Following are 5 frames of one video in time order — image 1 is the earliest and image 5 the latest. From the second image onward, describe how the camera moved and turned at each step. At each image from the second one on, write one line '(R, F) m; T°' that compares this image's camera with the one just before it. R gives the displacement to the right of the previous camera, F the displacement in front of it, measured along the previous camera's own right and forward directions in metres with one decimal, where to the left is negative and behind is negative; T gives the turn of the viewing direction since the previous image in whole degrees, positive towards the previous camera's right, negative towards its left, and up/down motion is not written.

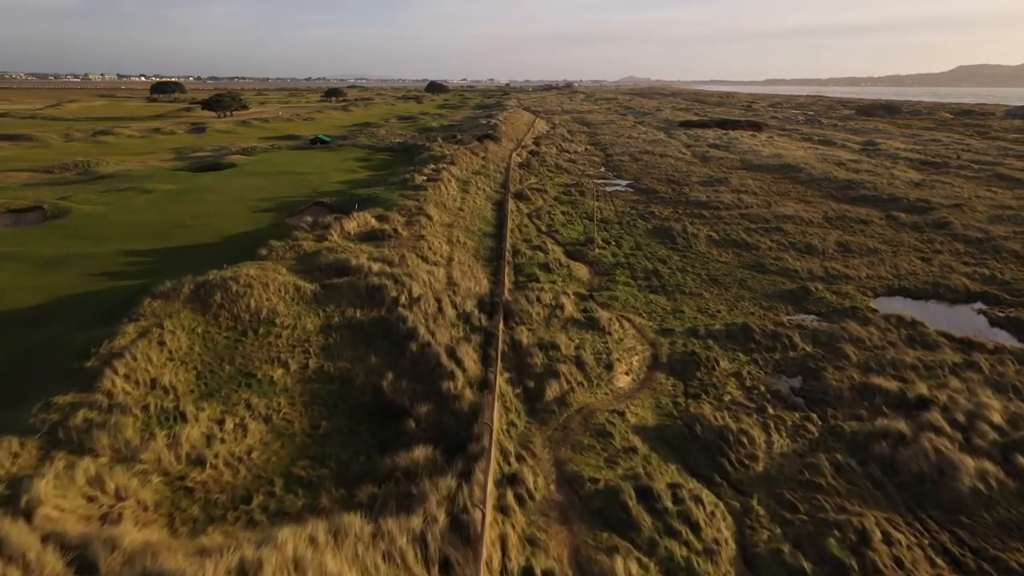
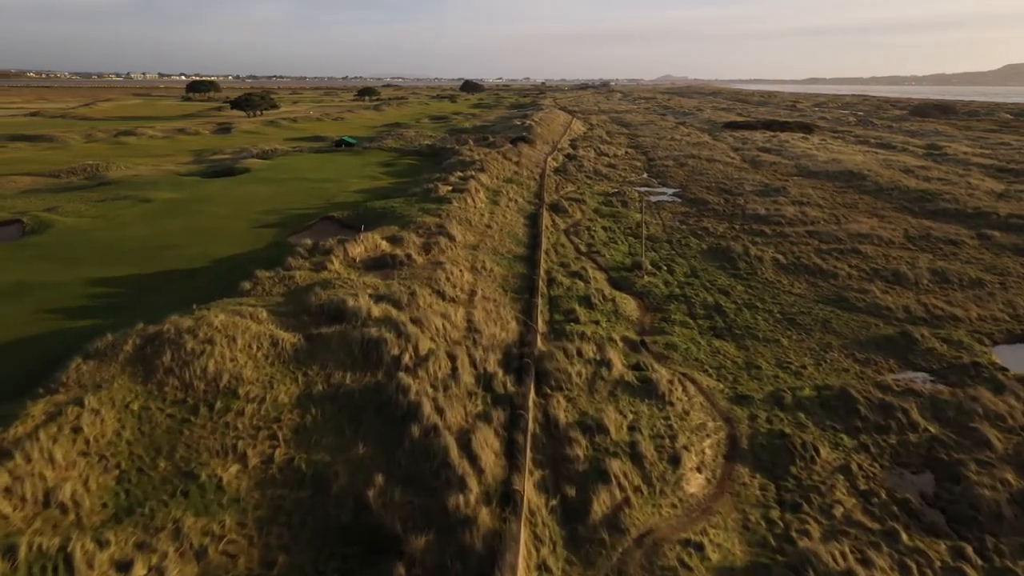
(0.0, +2.6) m; -2°
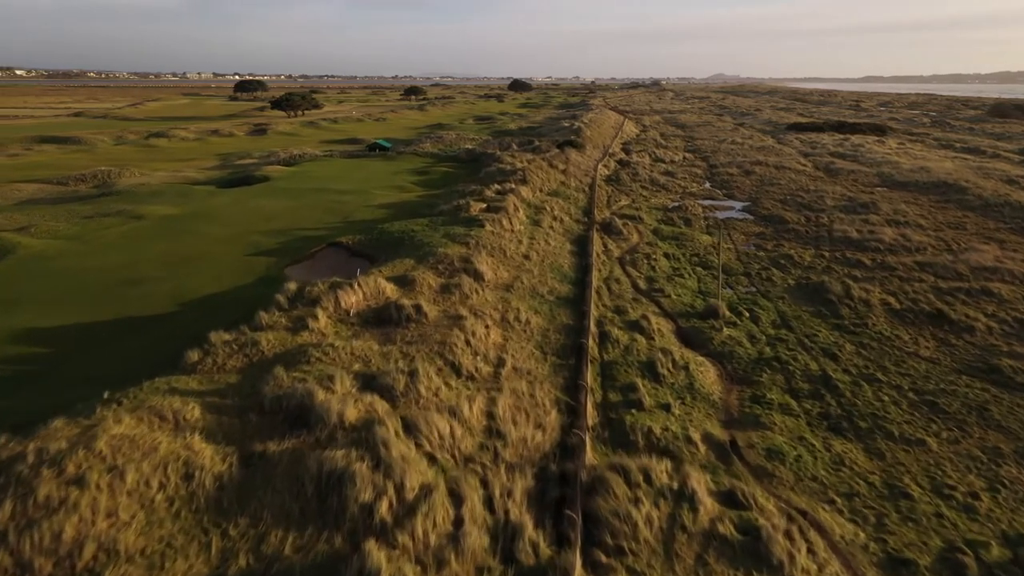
(+0.1, +3.2) m; -3°
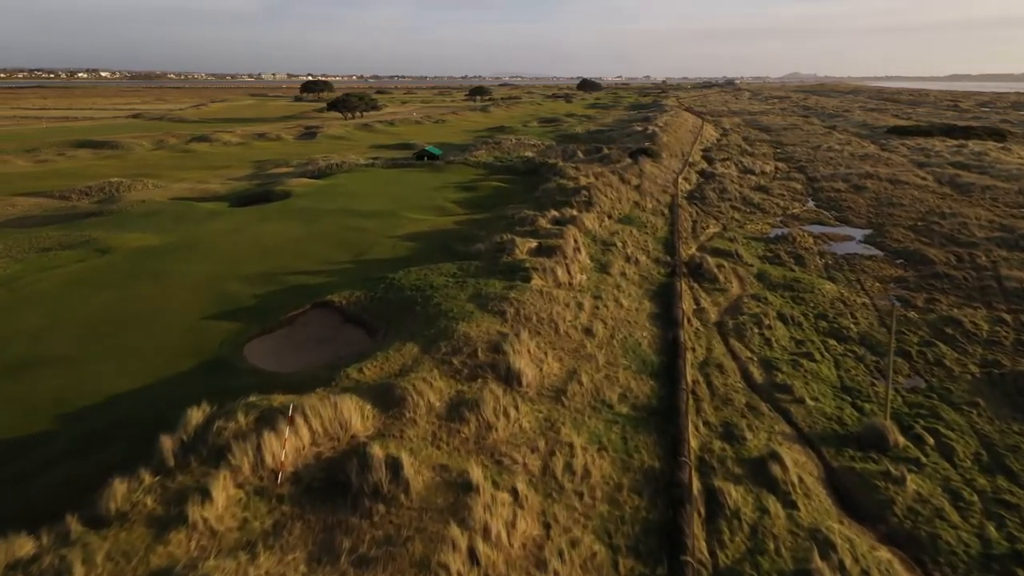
(+0.1, +4.5) m; -4°
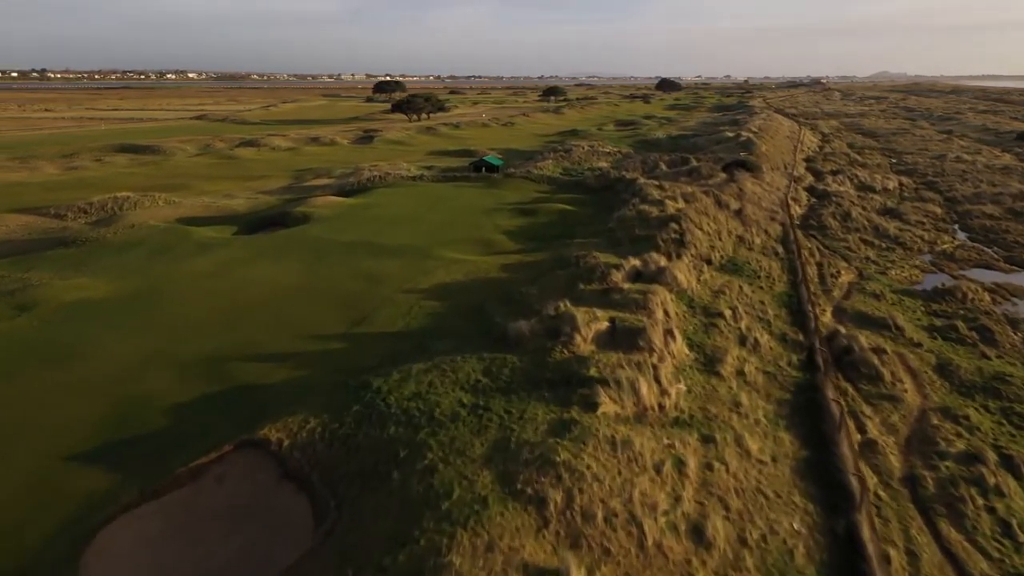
(+0.1, +4.6) m; -5°
